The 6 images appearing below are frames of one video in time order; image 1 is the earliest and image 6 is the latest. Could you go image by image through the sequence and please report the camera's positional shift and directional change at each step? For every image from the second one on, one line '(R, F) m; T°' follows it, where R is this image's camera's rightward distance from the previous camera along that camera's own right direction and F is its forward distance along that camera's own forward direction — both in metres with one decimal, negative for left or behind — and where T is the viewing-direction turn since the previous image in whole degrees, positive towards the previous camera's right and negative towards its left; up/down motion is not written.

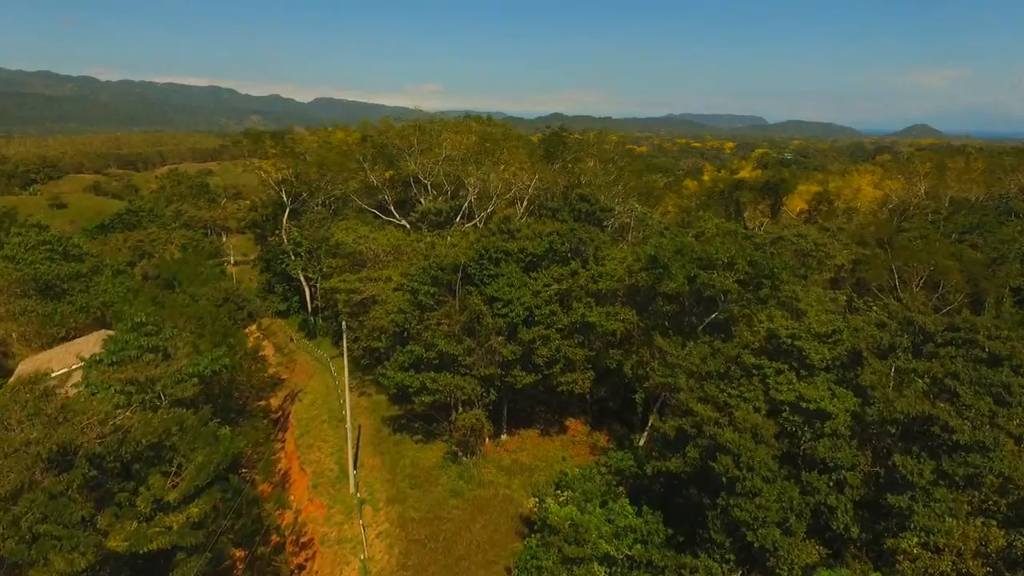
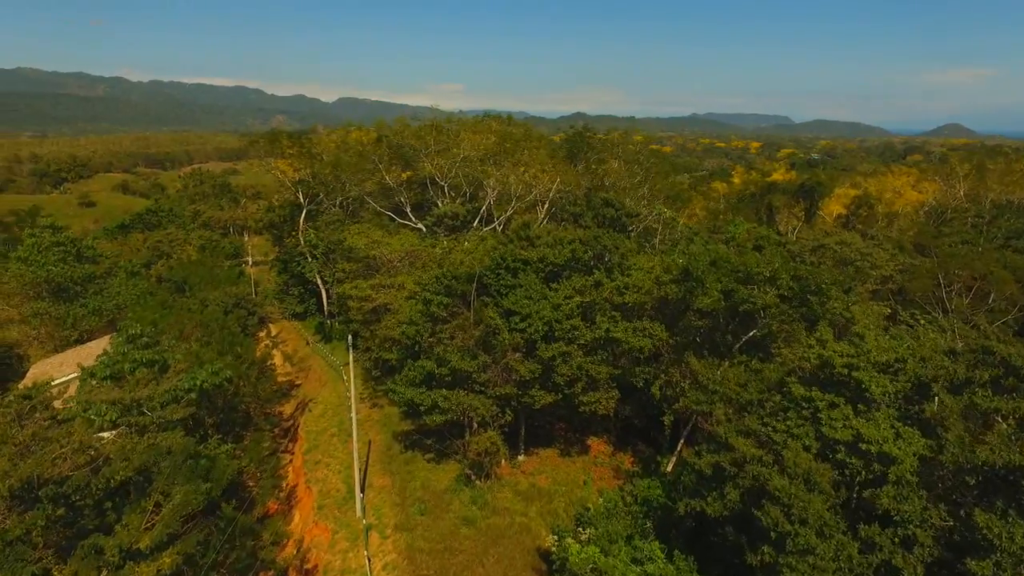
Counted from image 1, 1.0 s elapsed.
(+0.1, +1.3) m; -2°
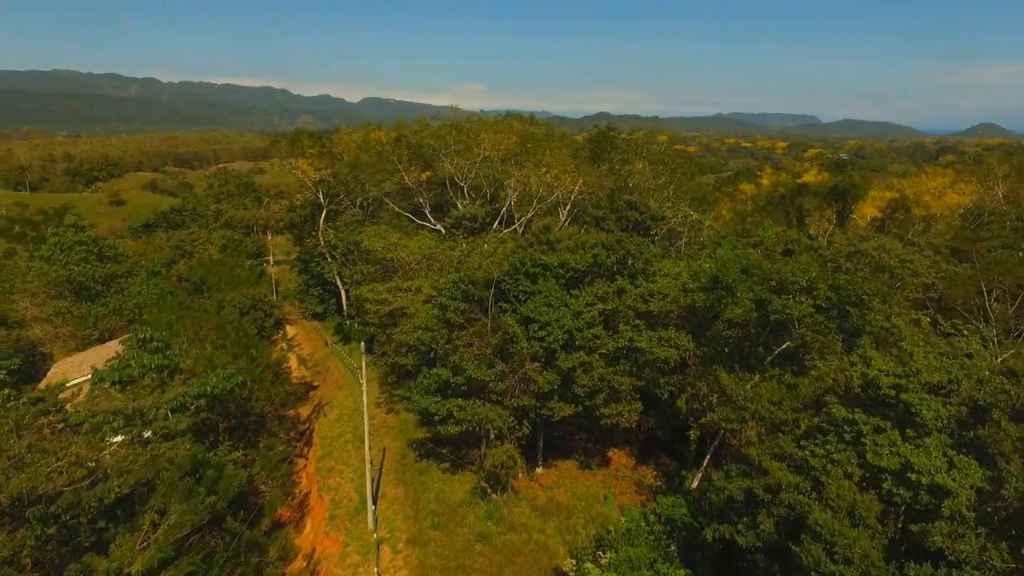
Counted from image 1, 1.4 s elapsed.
(+0.1, +0.7) m; -2°
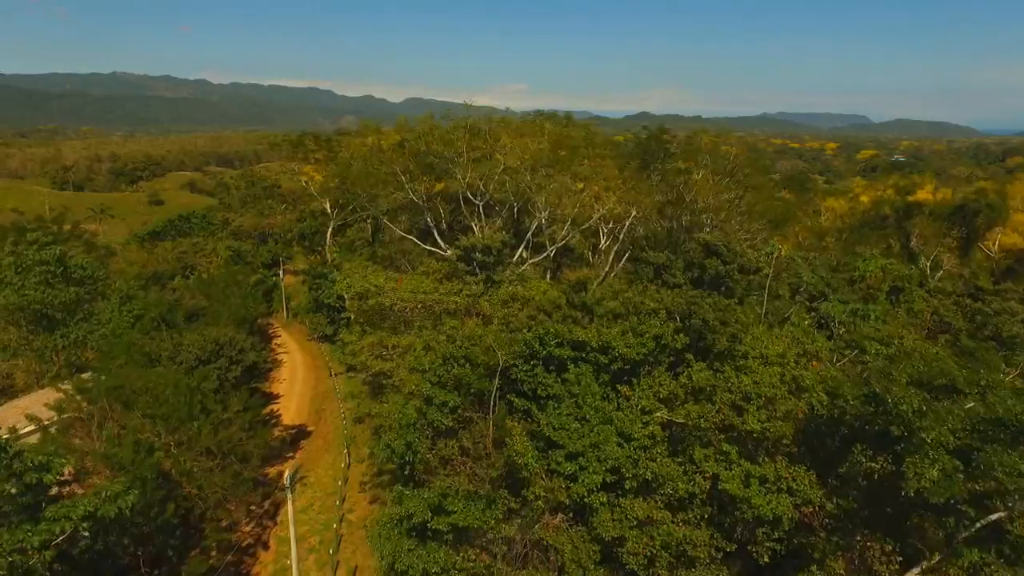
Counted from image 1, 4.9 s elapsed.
(+0.4, +5.9) m; -3°
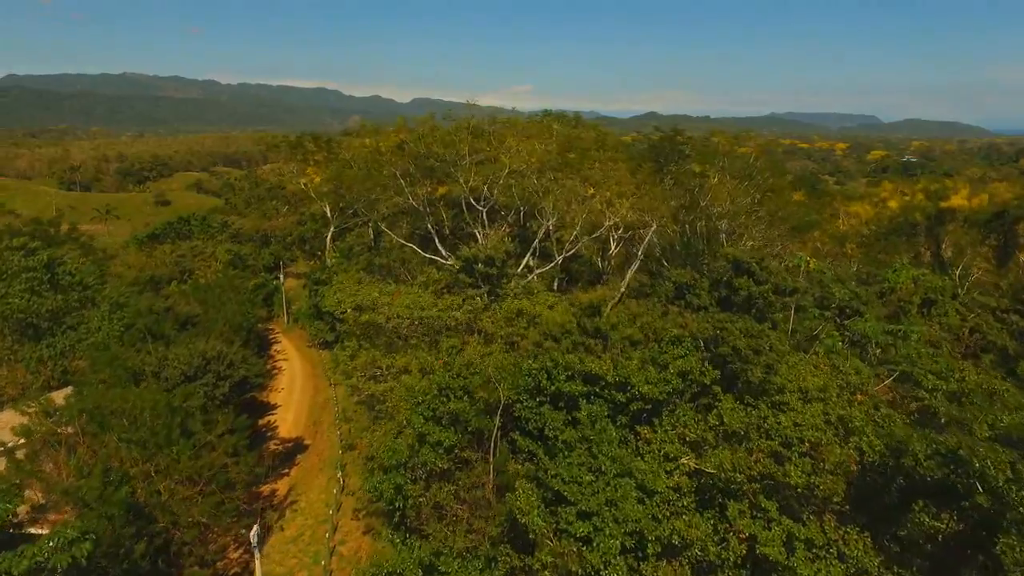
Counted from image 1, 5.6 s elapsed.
(0.0, +1.4) m; -1°
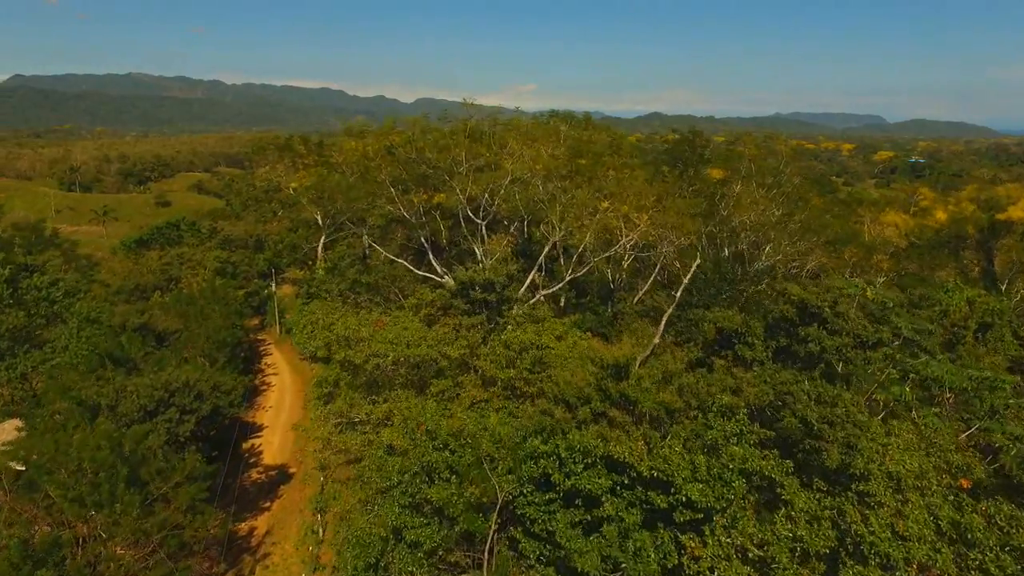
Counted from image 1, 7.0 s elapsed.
(0.0, +2.4) m; 0°
